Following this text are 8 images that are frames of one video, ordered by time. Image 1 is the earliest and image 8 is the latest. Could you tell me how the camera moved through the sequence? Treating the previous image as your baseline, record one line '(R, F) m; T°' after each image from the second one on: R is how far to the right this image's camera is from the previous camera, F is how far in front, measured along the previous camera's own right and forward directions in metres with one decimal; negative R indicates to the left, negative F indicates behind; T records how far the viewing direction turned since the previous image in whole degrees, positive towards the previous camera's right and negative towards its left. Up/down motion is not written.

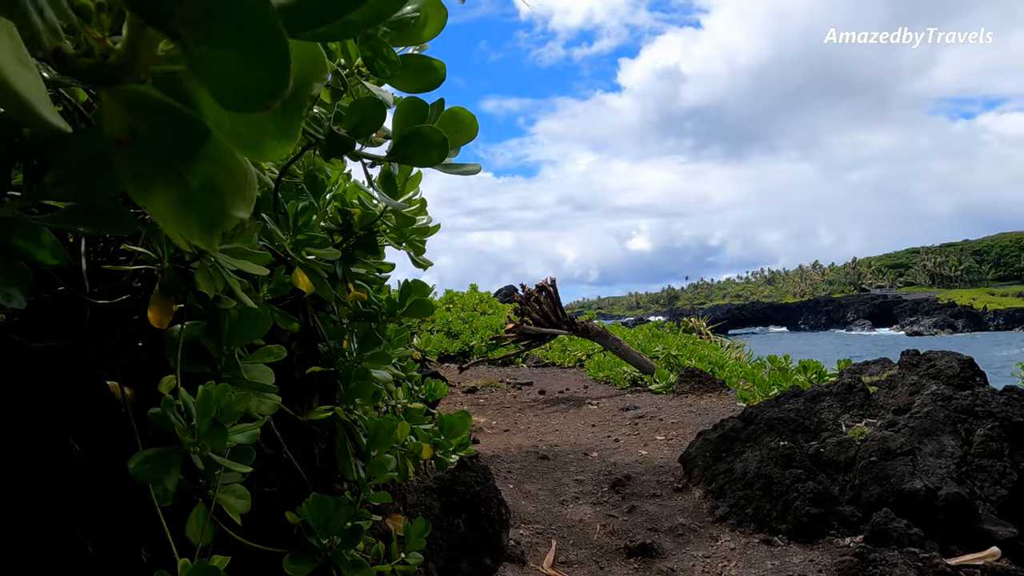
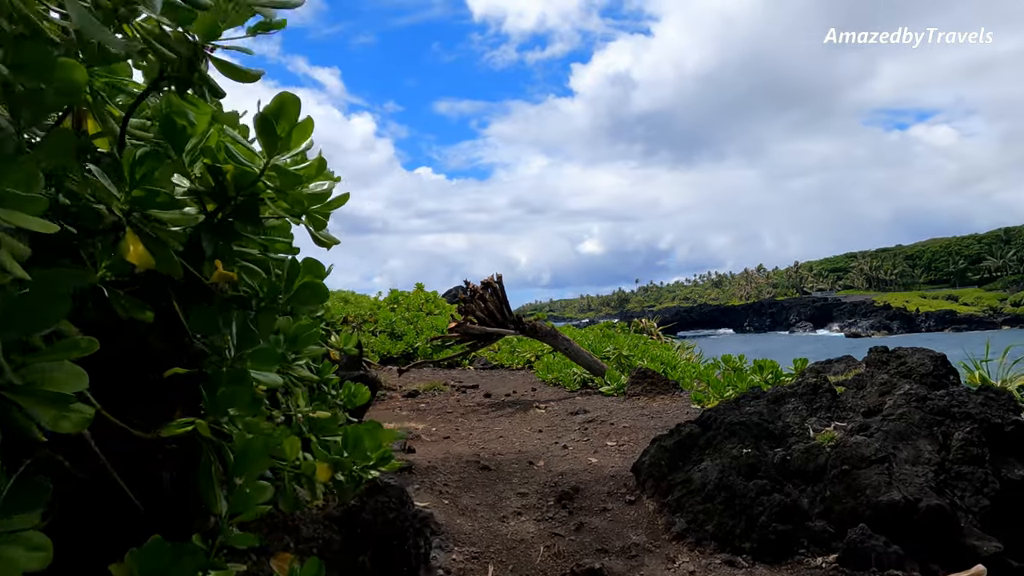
(+0.1, +0.5) m; +4°
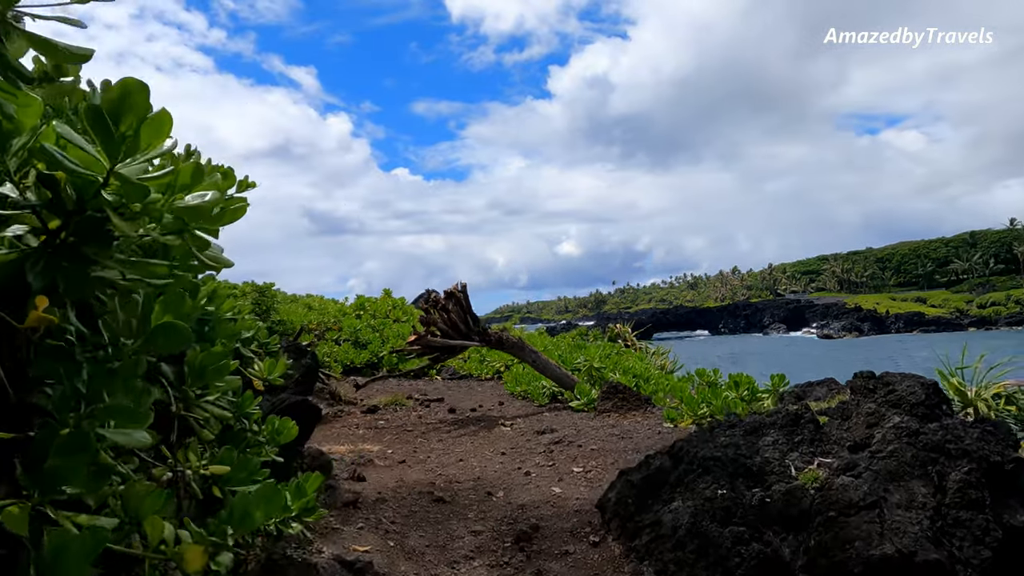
(+0.2, +0.4) m; +2°
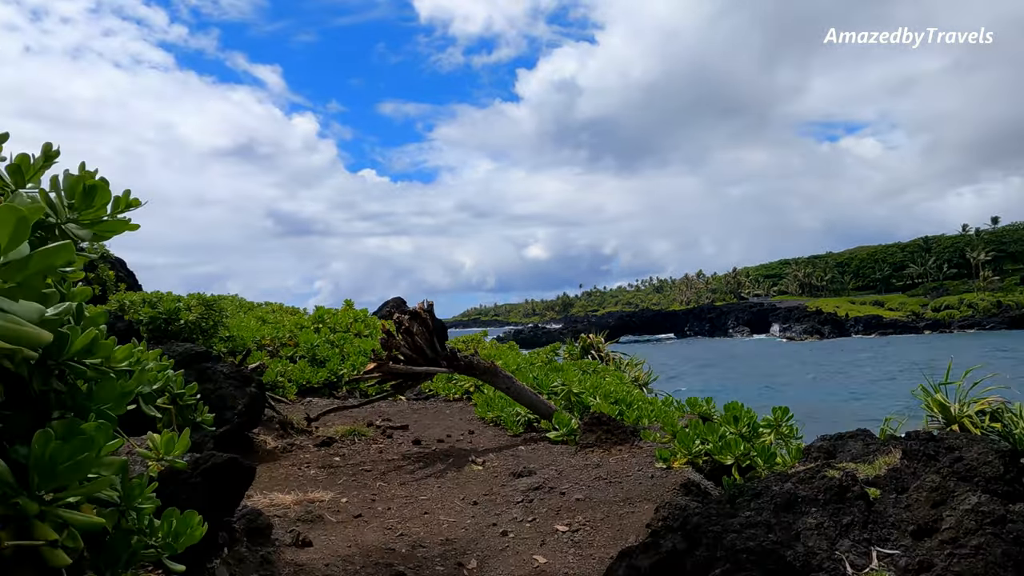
(0.0, +0.8) m; +3°
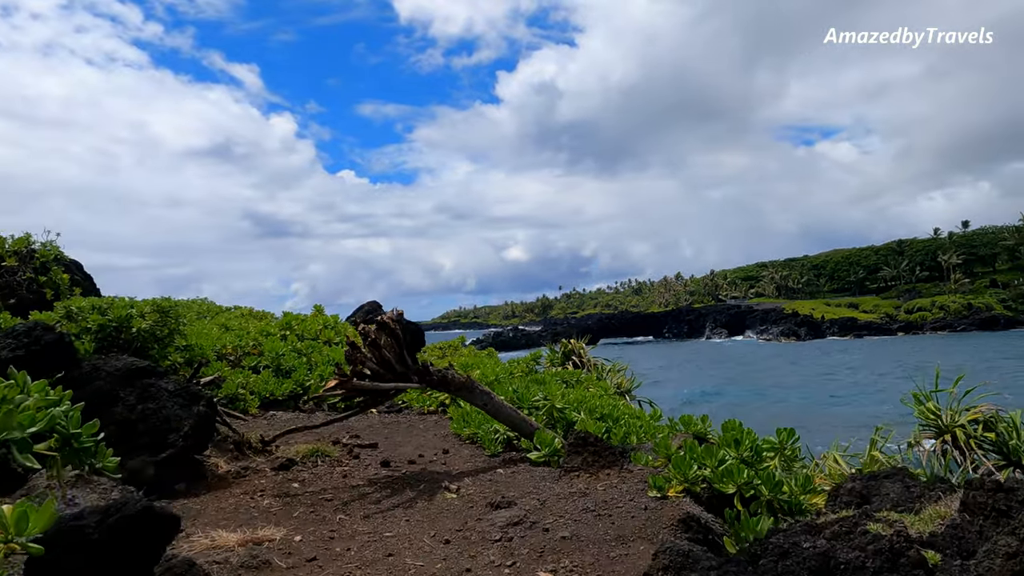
(0.0, +0.6) m; +2°
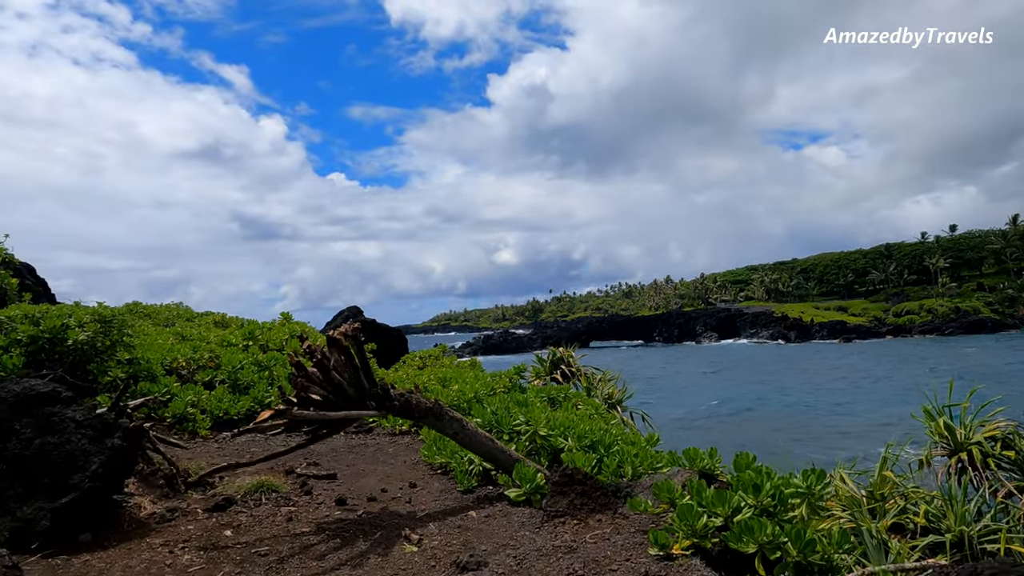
(+0.1, +1.0) m; +1°
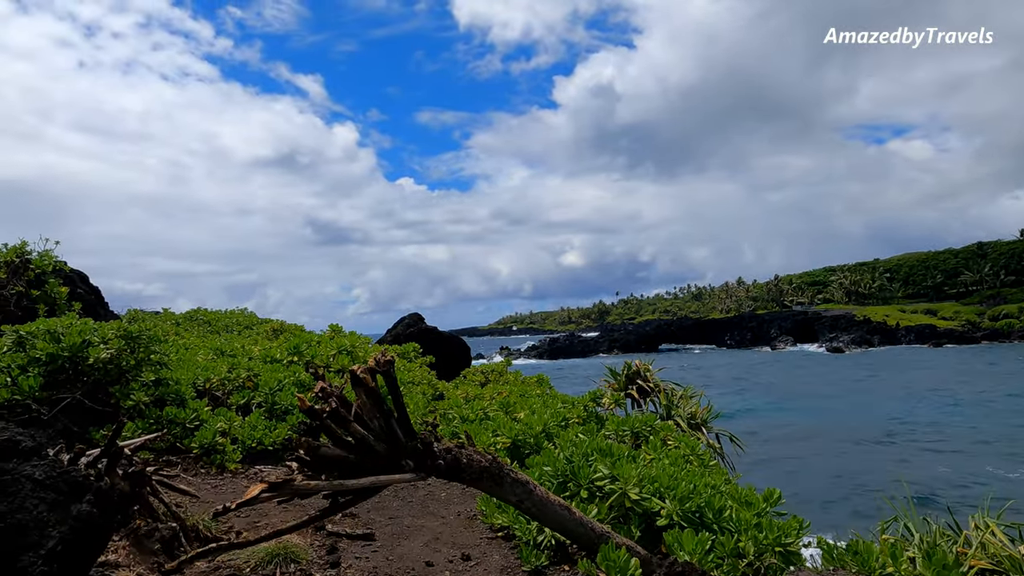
(-0.1, +1.5) m; -6°
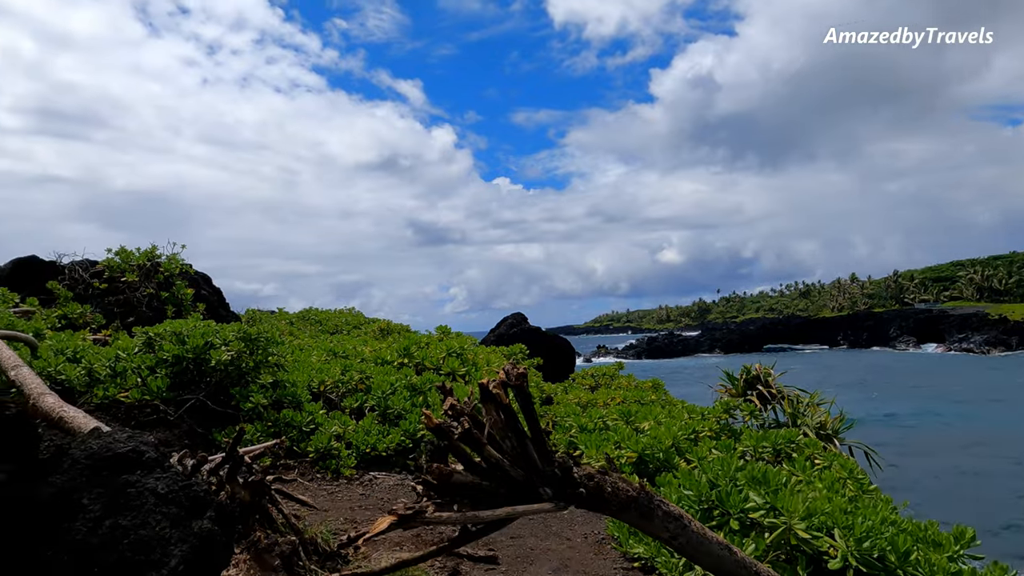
(-0.3, +0.5) m; -8°
